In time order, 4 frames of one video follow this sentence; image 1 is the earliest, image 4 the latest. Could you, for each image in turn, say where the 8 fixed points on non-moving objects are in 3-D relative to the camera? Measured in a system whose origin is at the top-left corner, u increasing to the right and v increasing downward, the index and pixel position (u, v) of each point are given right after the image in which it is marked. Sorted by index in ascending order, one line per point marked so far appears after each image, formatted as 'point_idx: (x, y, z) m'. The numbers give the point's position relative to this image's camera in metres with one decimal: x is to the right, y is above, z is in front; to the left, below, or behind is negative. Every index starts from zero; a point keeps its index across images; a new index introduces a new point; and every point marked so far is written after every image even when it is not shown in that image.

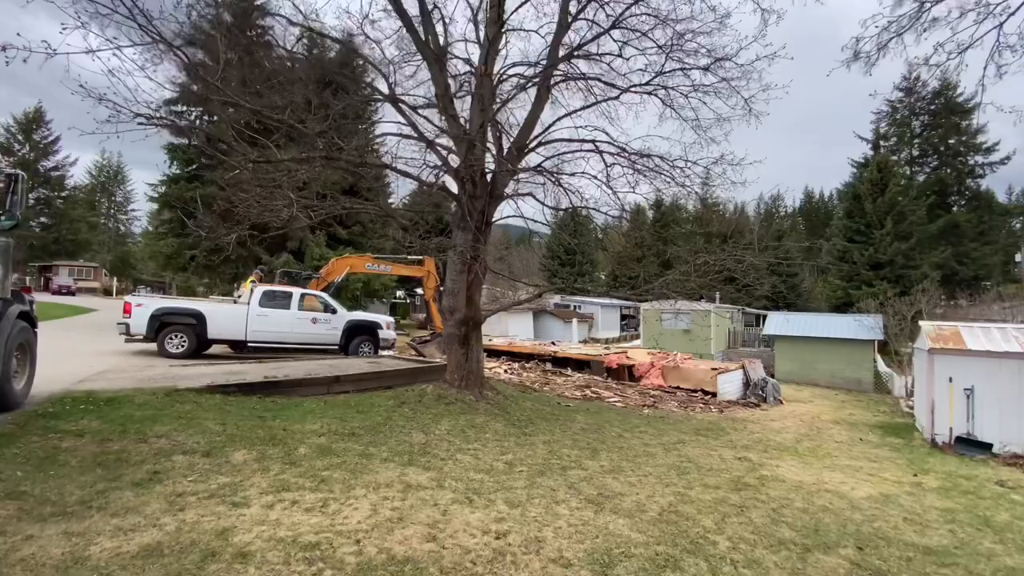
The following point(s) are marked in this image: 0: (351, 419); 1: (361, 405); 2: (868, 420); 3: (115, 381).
0: (-1.9, -1.6, +7.0) m
1: (-2.0, -1.6, +8.0) m
2: (+6.9, -2.5, +11.5) m
3: (-5.6, -1.3, +8.3) m
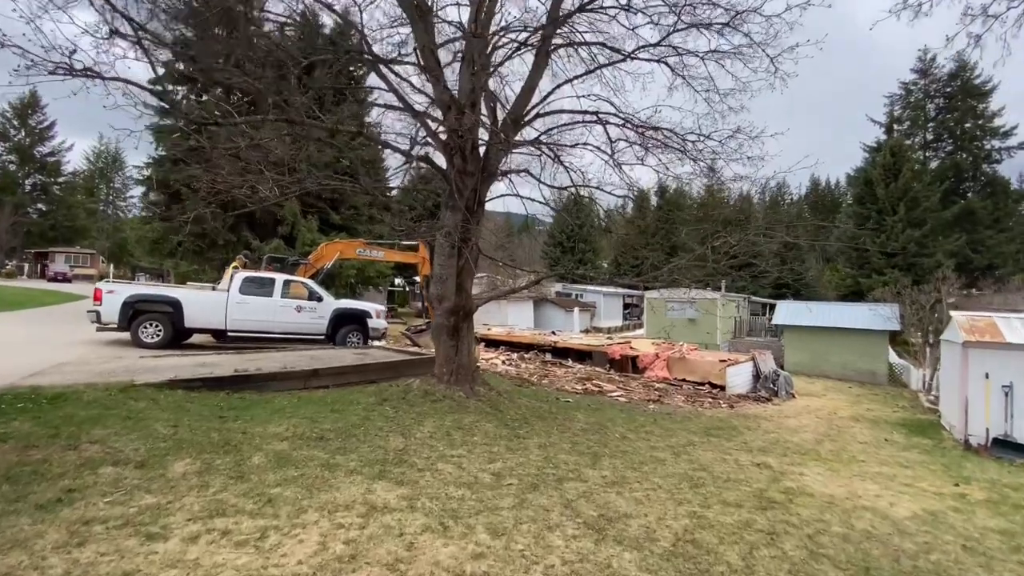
0: (-2.0, -1.4, +6.3) m
1: (-2.1, -1.4, +7.2) m
2: (+6.8, -2.3, +10.7) m
3: (-5.6, -1.1, +7.6) m
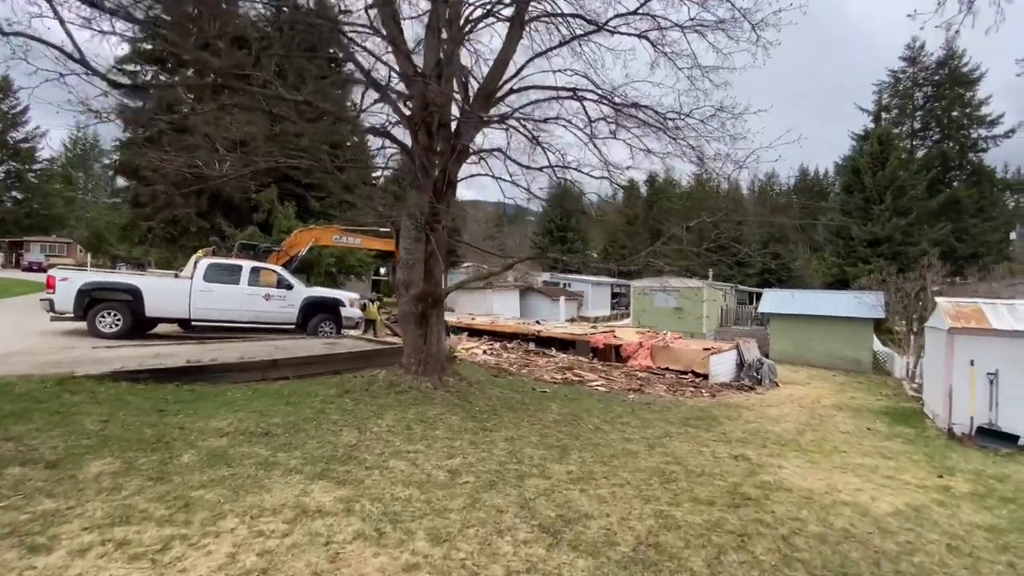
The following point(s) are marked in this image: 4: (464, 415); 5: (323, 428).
0: (-2.4, -1.2, +5.9) m
1: (-2.5, -1.2, +6.8) m
2: (+6.4, -2.1, +10.5) m
3: (-6.0, -0.9, +7.1) m
4: (-0.5, -1.4, +6.6) m
5: (-1.8, -1.3, +5.6) m
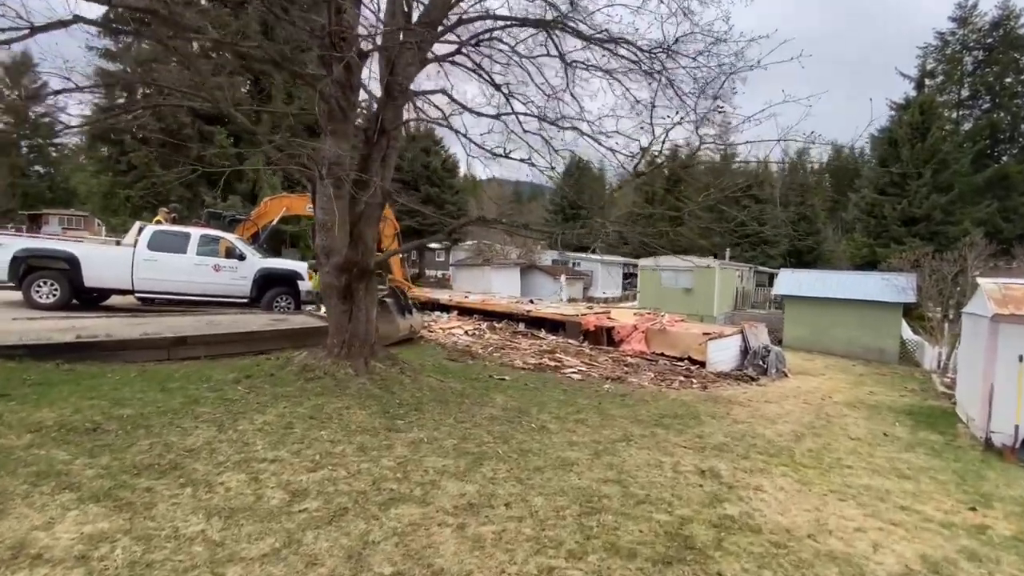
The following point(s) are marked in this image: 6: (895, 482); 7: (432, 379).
0: (-3.1, -0.9, +4.8) m
1: (-3.2, -0.9, +5.7) m
2: (+5.8, -1.7, +9.0) m
3: (-6.7, -0.5, +6.2) m
4: (-1.3, -1.1, +5.4) m
5: (-2.5, -1.0, +4.5) m
6: (+3.1, -1.6, +4.9) m
7: (-0.9, -1.1, +6.7) m
